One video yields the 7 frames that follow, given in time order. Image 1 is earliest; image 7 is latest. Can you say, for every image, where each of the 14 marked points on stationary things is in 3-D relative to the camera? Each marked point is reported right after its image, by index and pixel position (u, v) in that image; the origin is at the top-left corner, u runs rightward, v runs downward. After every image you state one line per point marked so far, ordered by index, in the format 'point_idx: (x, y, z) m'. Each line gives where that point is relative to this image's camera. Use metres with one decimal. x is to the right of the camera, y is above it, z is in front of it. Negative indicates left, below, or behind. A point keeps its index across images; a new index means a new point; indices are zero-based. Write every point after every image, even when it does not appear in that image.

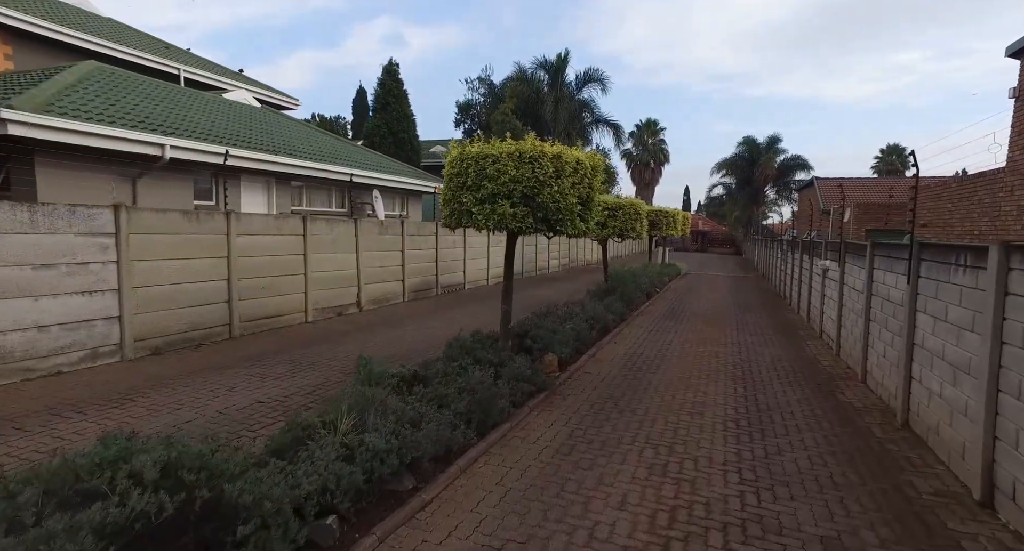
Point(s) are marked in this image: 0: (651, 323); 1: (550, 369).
0: (+2.6, -0.9, +11.5) m
1: (+0.4, -1.1, +6.8) m
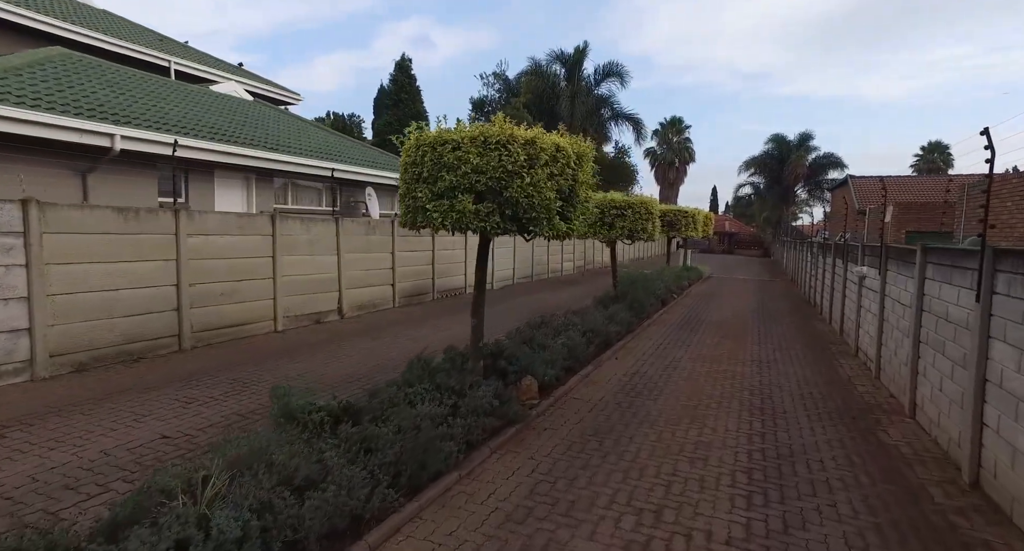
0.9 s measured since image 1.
0: (+2.6, -1.0, +10.3) m
1: (+0.1, -1.2, +5.7) m
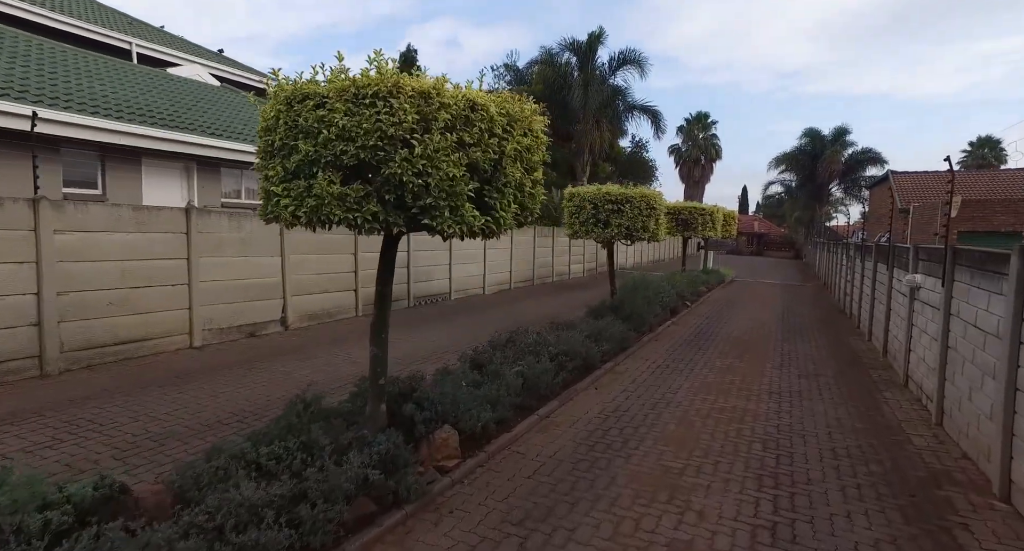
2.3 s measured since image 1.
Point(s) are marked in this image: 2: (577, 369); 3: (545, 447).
0: (+2.2, -1.1, +8.6) m
1: (-0.5, -1.2, +4.1) m
2: (+0.7, -1.1, +6.9) m
3: (+0.3, -1.4, +4.8) m
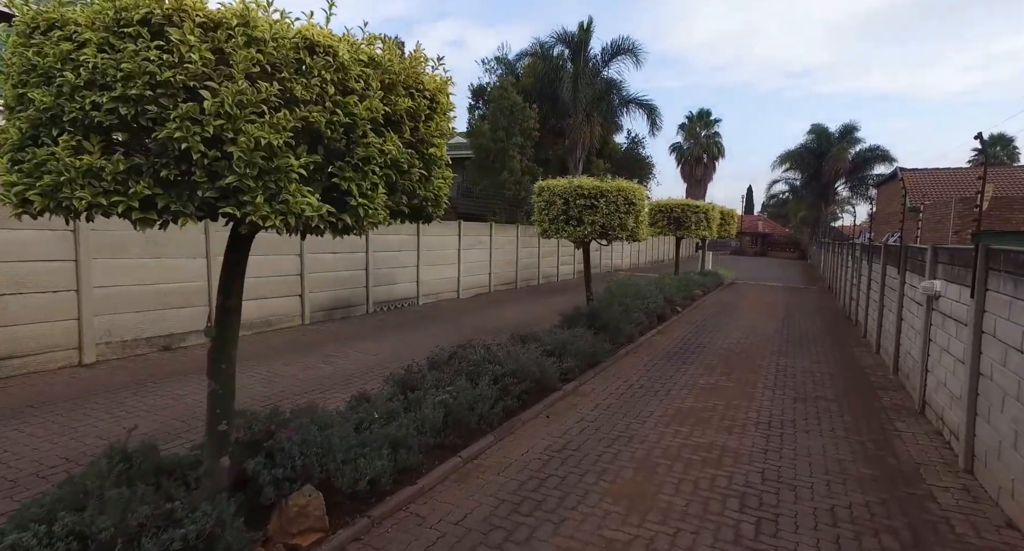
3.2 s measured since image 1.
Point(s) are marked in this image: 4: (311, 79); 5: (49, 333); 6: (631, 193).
0: (+1.6, -1.2, +7.5) m
1: (-1.1, -1.3, +3.0) m
2: (+0.1, -1.1, +5.8) m
3: (-0.3, -1.4, +3.7) m
4: (-0.9, +0.8, +2.5) m
5: (-4.7, -0.6, +6.0) m
6: (+1.8, +1.2, +8.8) m
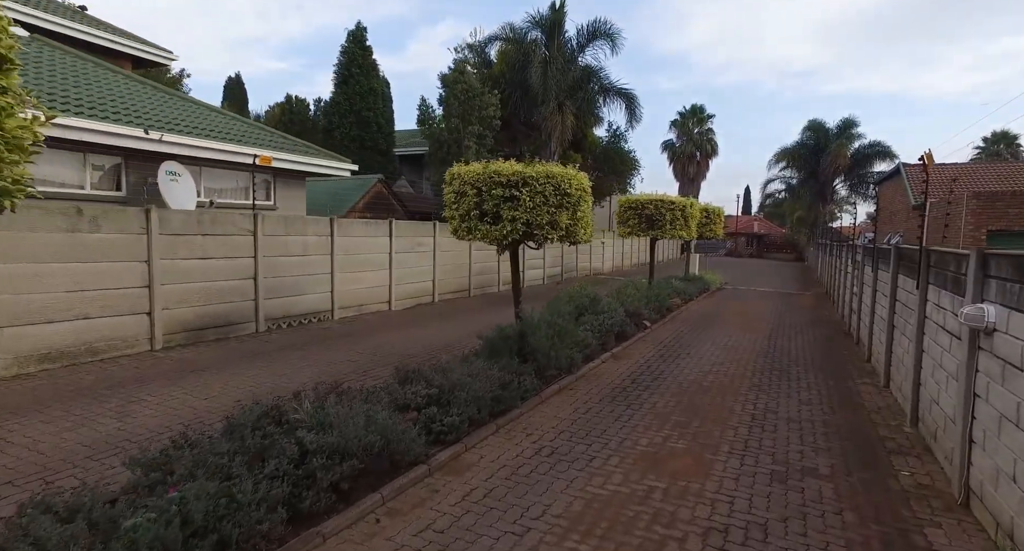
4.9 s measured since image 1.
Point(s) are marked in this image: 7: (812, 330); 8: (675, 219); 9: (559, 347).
0: (+0.5, -1.3, +5.4) m
1: (-2.2, -1.4, +1.0) m
2: (-1.0, -1.3, +3.7) m
3: (-1.5, -1.6, +1.6) m
4: (-2.0, +0.7, +0.5) m
5: (-5.8, -0.7, +3.9) m
6: (+0.6, +1.1, +6.8) m
7: (+6.0, -1.1, +11.8) m
8: (+3.6, +1.3, +13.1) m
9: (+0.6, -0.8, +7.0) m
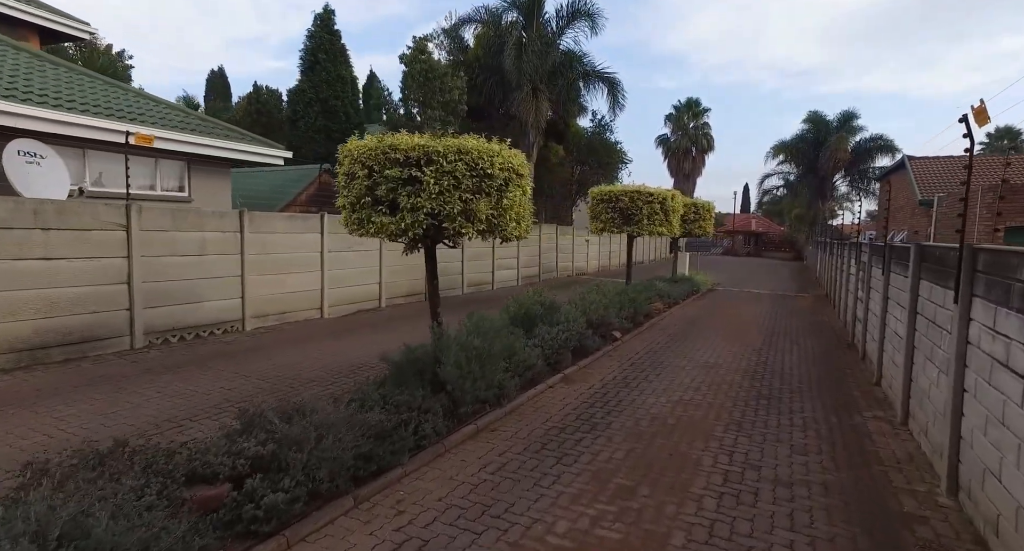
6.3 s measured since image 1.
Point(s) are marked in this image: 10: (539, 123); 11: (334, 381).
0: (-0.4, -1.4, +3.8) m
1: (-3.1, -1.5, -0.6) m
2: (-1.8, -1.3, +2.1) m
3: (-2.3, -1.6, +0.1) m
4: (-2.8, +0.6, -1.1) m
5: (-6.6, -0.8, +2.3) m
6: (-0.2, +1.0, +5.2) m
7: (+5.1, -1.1, +10.2) m
8: (+2.8, +1.2, +11.5) m
9: (-0.3, -0.9, +5.4) m
10: (+0.9, +4.9, +19.1) m
11: (-1.9, -1.0, +6.2) m
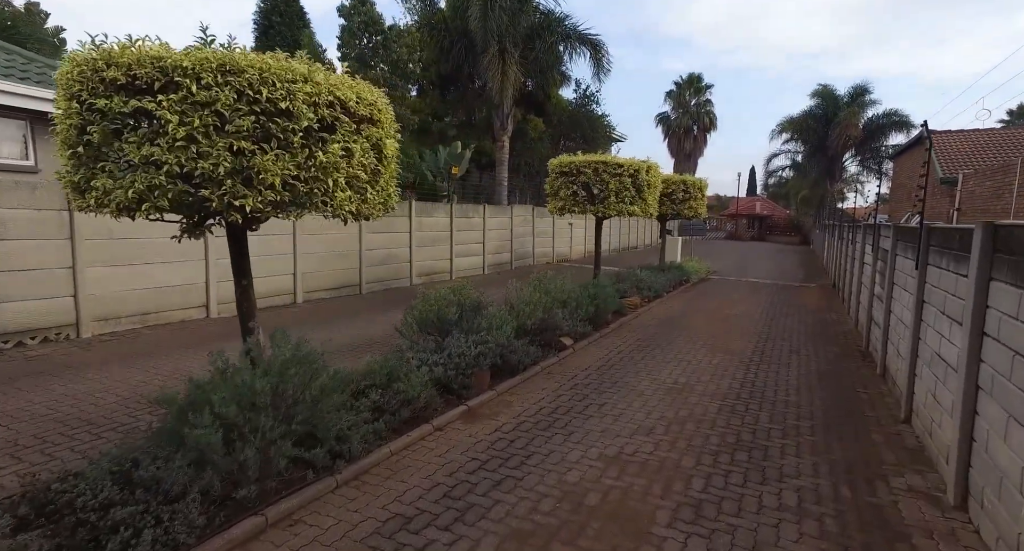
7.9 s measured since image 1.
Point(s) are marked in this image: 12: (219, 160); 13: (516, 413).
0: (-1.4, -1.4, +1.9) m
1: (-4.1, -1.6, -2.6) m
2: (-2.8, -1.4, +0.2) m
3: (-3.4, -1.7, -1.9) m
4: (-3.9, +0.5, -3.1) m
5: (-7.7, -0.9, +0.4) m
6: (-1.2, +1.0, +3.1) m
7: (+4.2, -1.0, +8.2) m
8: (+1.8, +1.4, +9.4) m
9: (-1.3, -0.9, +3.4) m
10: (0.0, +5.2, +16.9) m
11: (-2.9, -1.0, +4.2) m
12: (-1.5, +0.6, +3.0) m
13: (0.0, -1.1, +5.0) m
